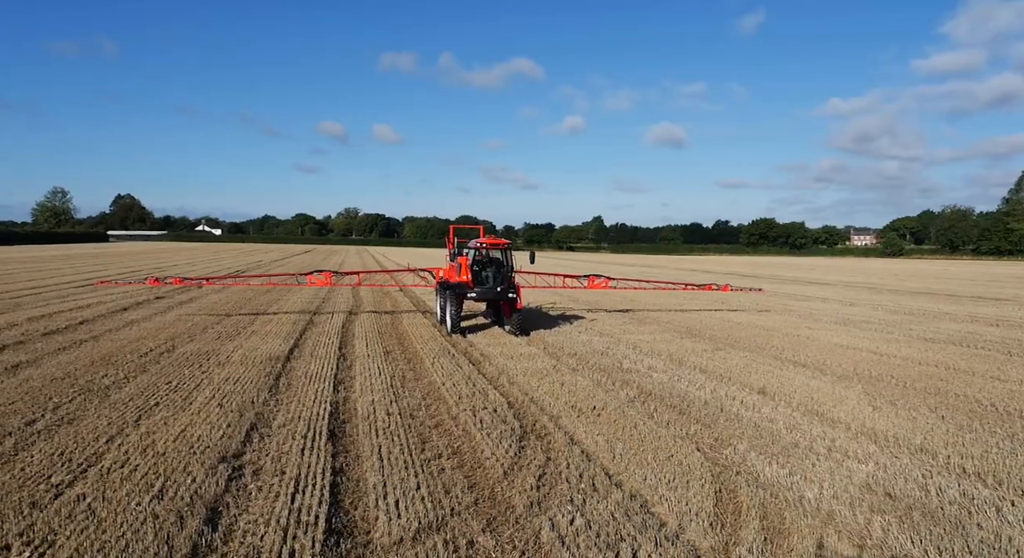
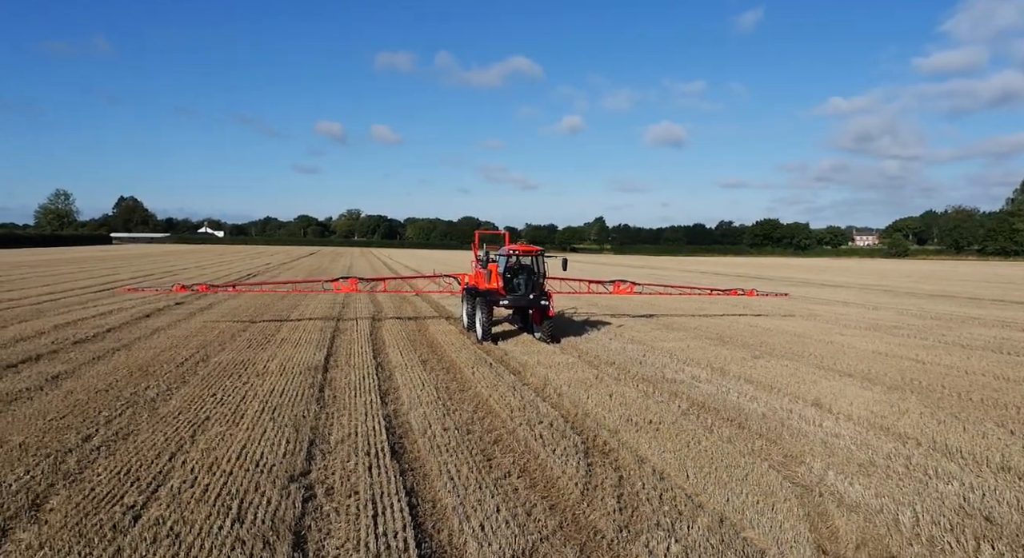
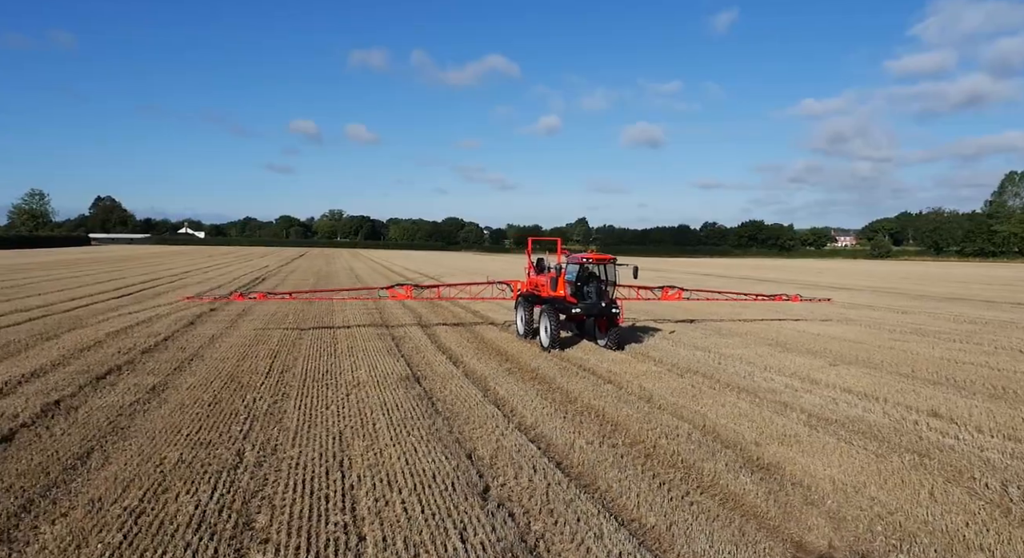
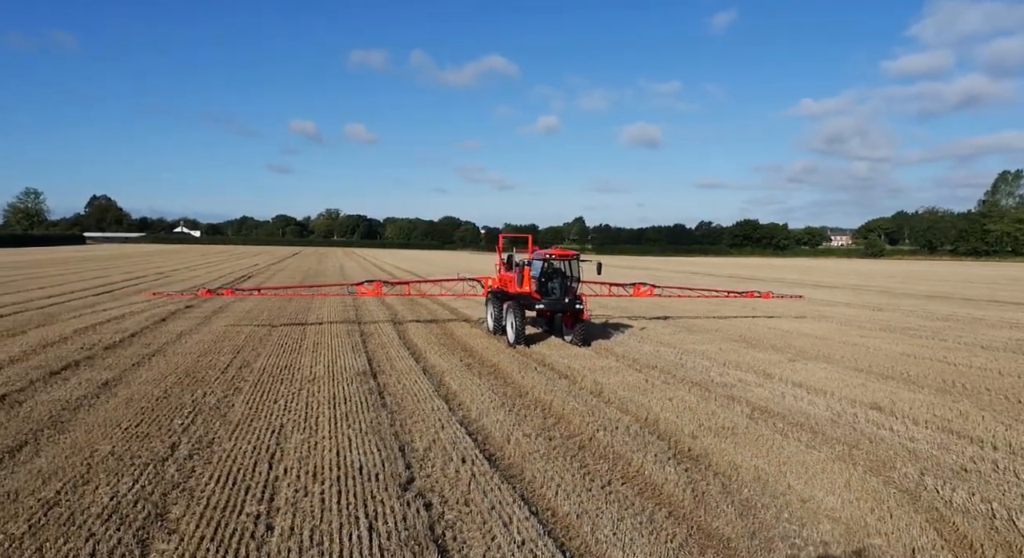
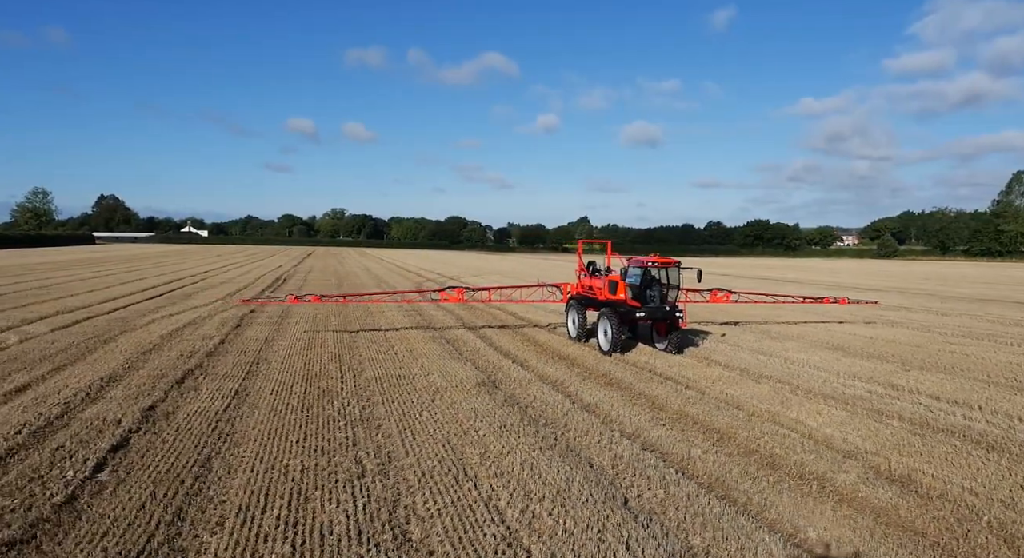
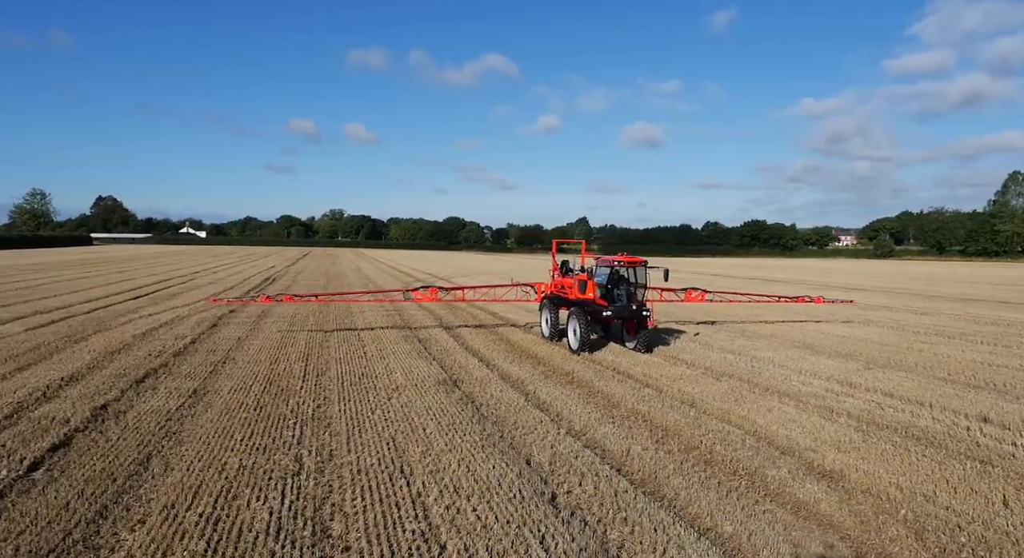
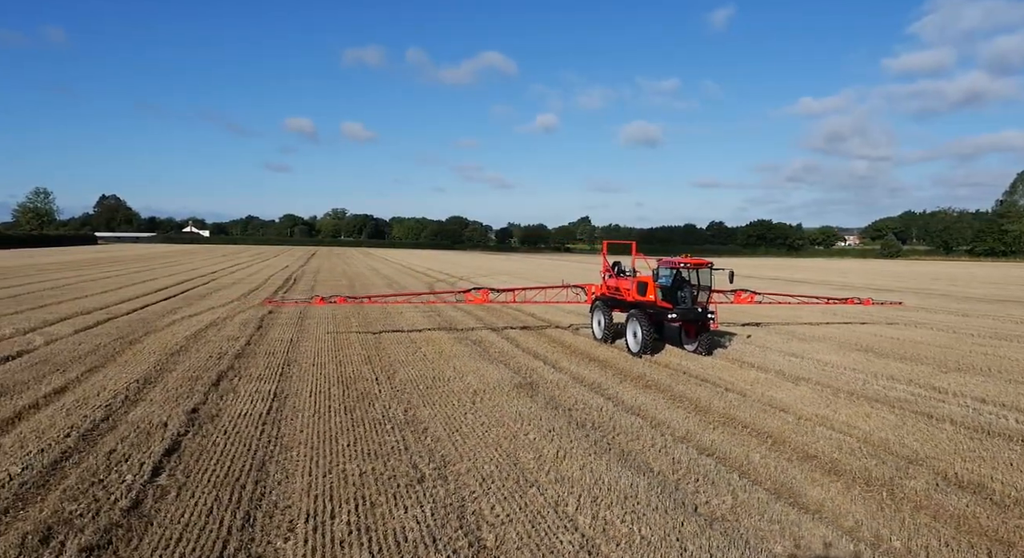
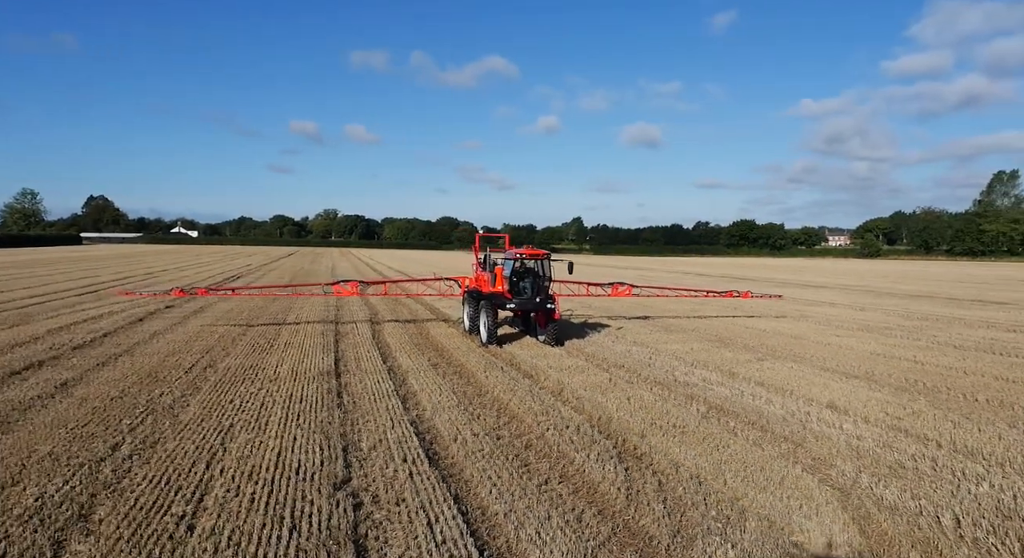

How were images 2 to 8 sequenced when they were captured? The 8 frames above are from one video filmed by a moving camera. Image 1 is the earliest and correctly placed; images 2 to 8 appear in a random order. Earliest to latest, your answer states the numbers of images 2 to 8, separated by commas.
2, 8, 4, 3, 6, 5, 7
